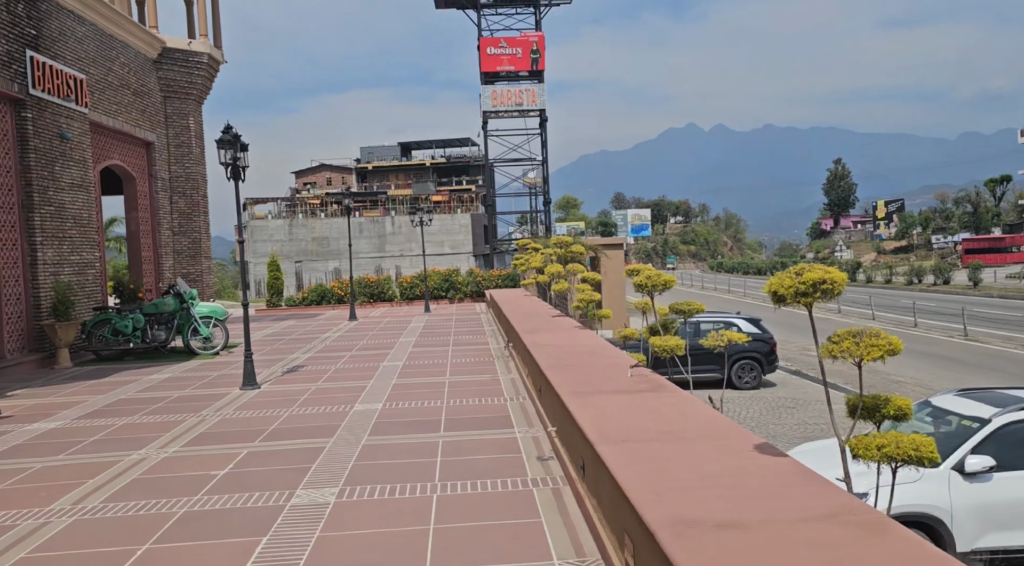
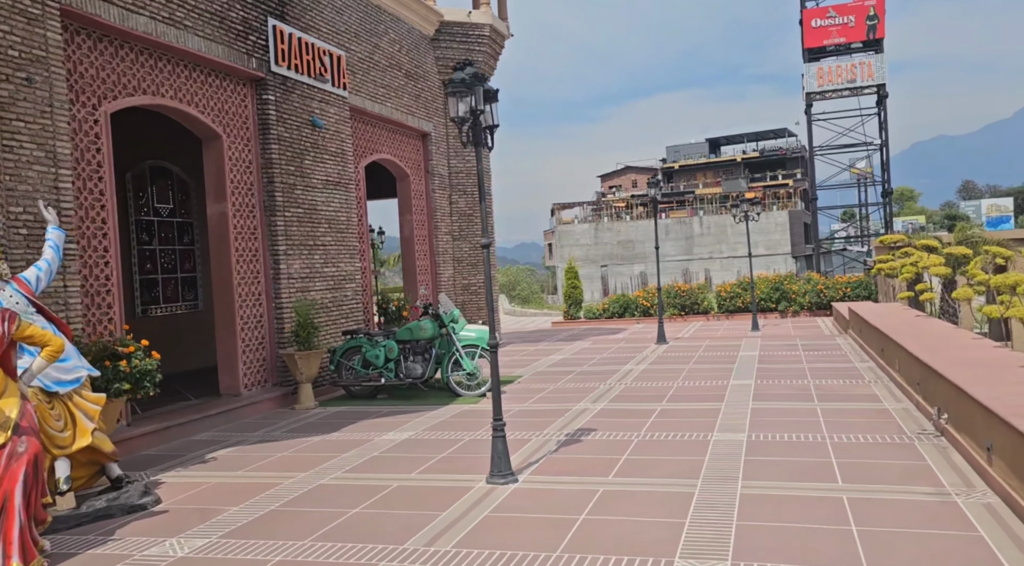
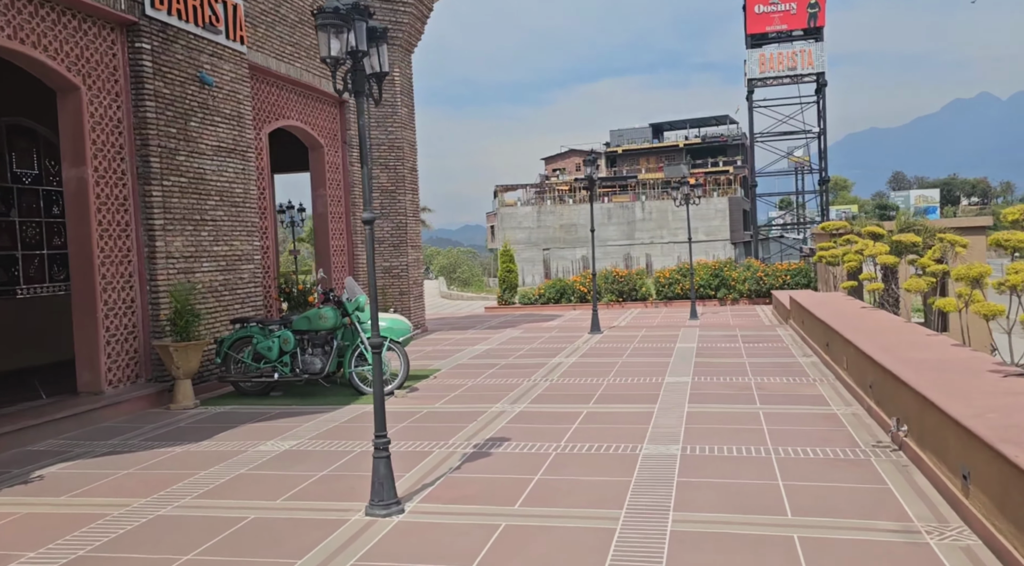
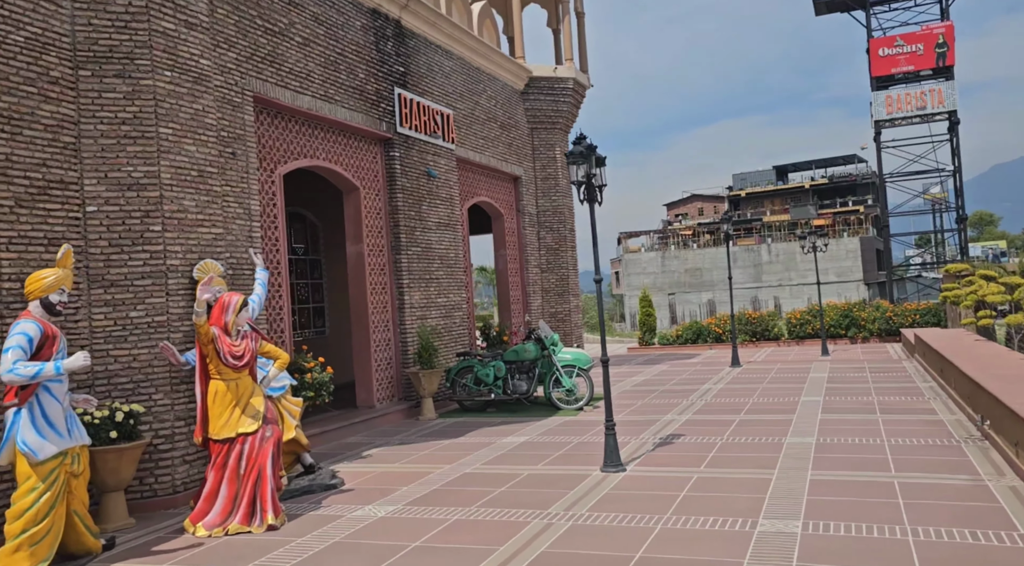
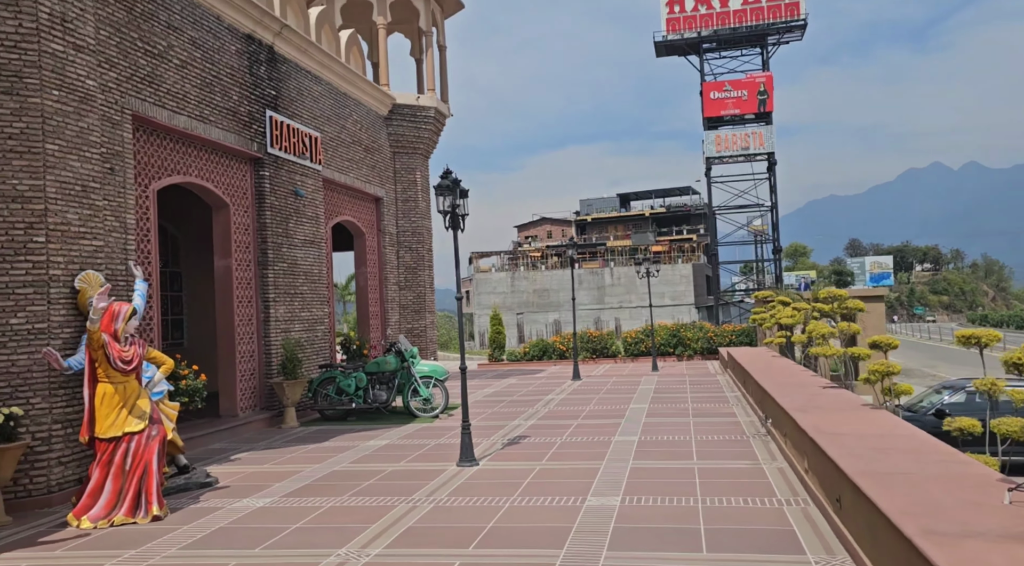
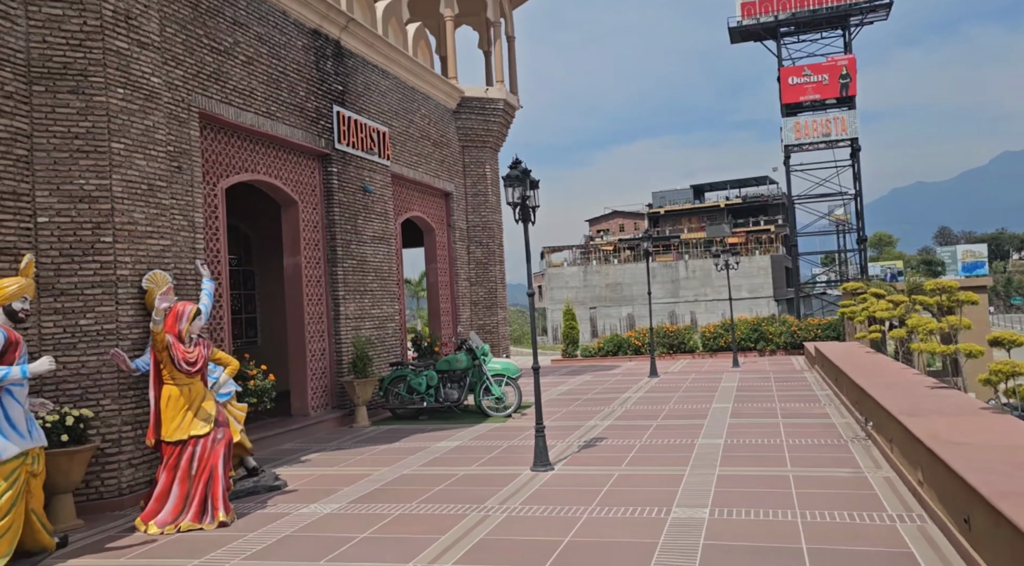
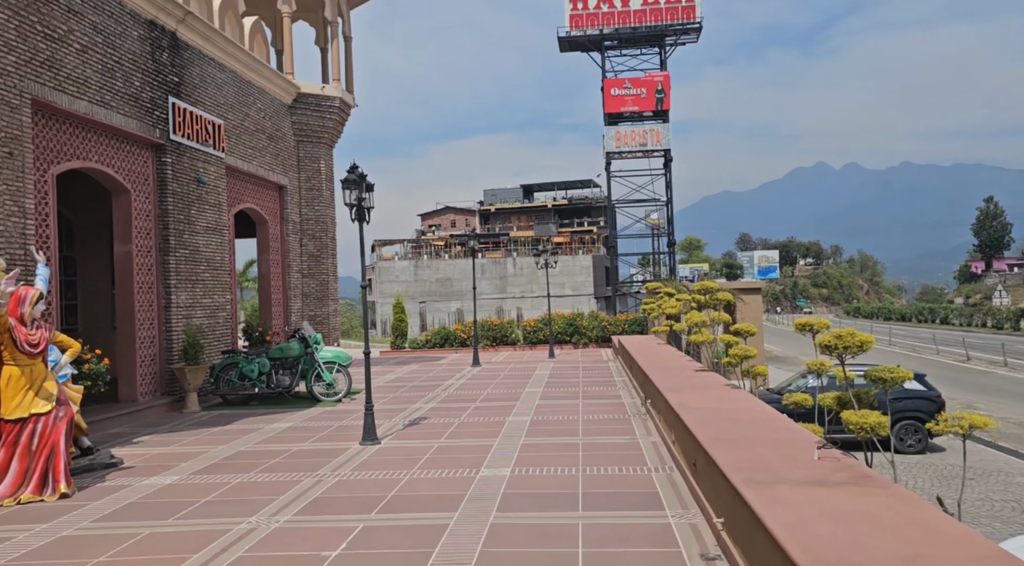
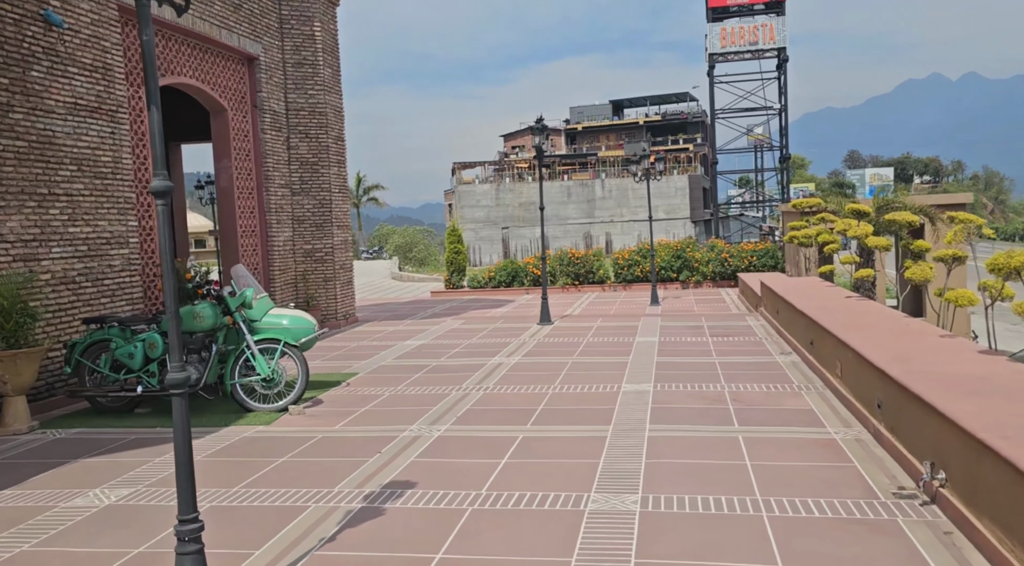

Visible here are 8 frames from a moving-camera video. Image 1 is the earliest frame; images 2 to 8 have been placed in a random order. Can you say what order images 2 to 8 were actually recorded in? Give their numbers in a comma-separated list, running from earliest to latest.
7, 5, 6, 4, 2, 3, 8
